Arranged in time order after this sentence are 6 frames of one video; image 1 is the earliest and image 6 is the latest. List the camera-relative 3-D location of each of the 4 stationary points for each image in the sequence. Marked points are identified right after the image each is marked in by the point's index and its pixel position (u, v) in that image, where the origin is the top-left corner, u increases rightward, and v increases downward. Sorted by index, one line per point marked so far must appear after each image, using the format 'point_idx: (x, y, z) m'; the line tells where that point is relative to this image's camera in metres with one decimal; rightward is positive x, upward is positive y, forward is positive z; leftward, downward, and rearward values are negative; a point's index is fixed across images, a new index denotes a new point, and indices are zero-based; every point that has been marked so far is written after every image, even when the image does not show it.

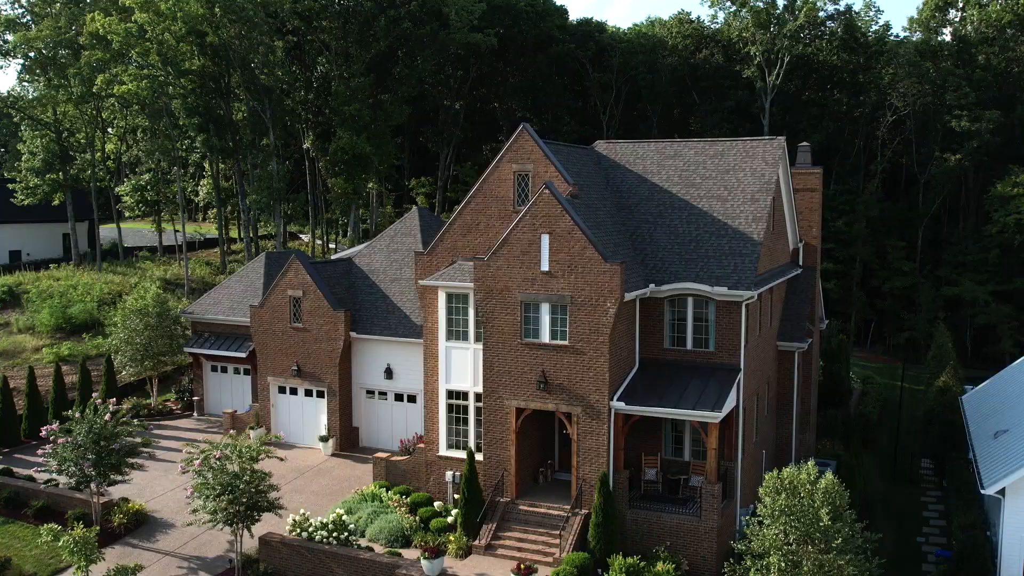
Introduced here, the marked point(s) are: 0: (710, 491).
0: (+4.0, -4.1, +19.7) m
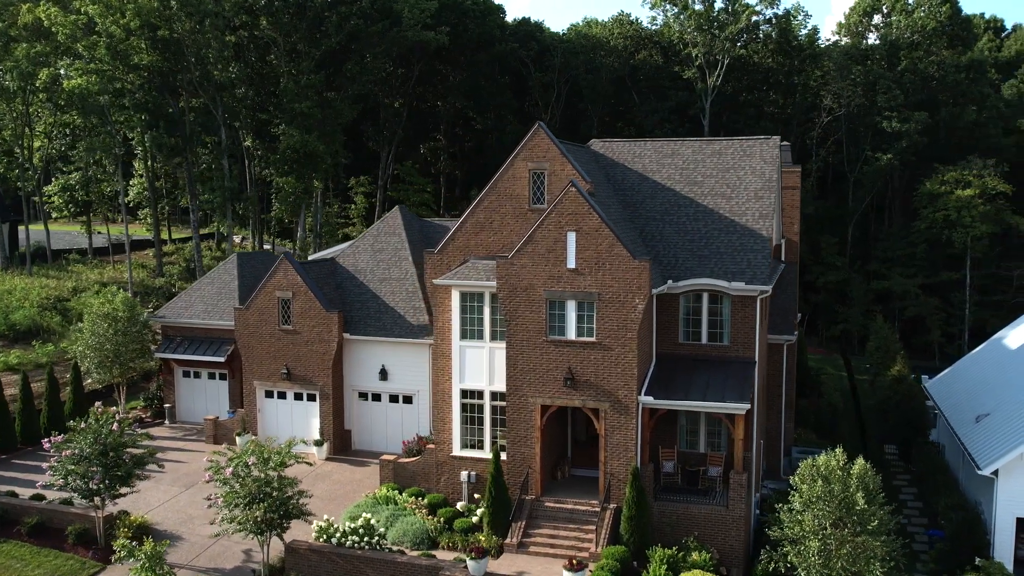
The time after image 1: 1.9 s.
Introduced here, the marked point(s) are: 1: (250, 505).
0: (+4.6, -4.0, +20.2) m
1: (-5.0, -4.2, +19.0) m
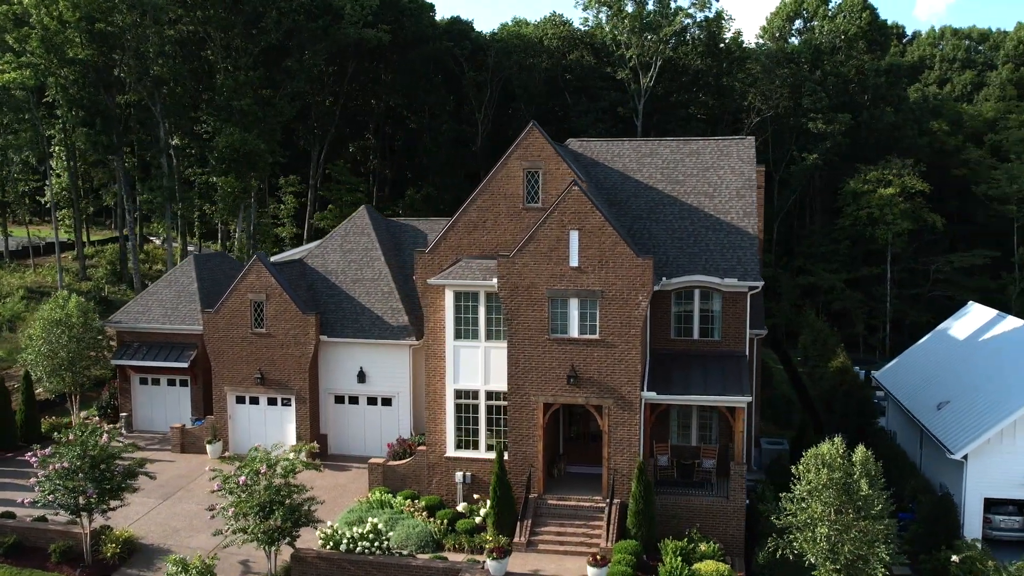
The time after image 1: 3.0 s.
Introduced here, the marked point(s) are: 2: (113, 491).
0: (+4.8, -3.9, +20.8) m
1: (-4.7, -4.3, +18.4) m
2: (-8.1, -4.1, +19.9) m
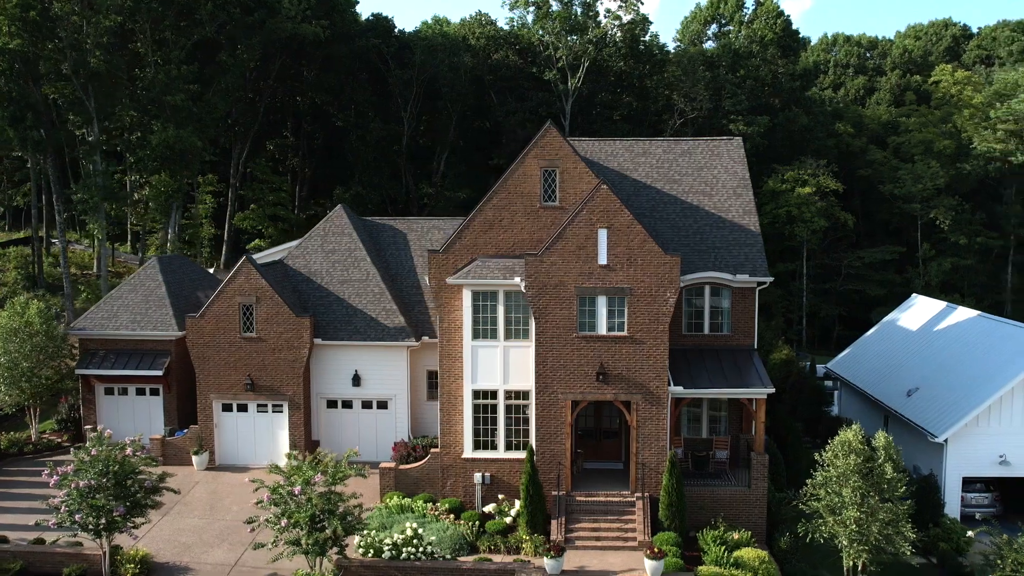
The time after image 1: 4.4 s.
0: (+5.4, -3.8, +21.5) m
1: (-3.6, -4.3, +17.8) m
2: (-7.1, -4.2, +18.8) m
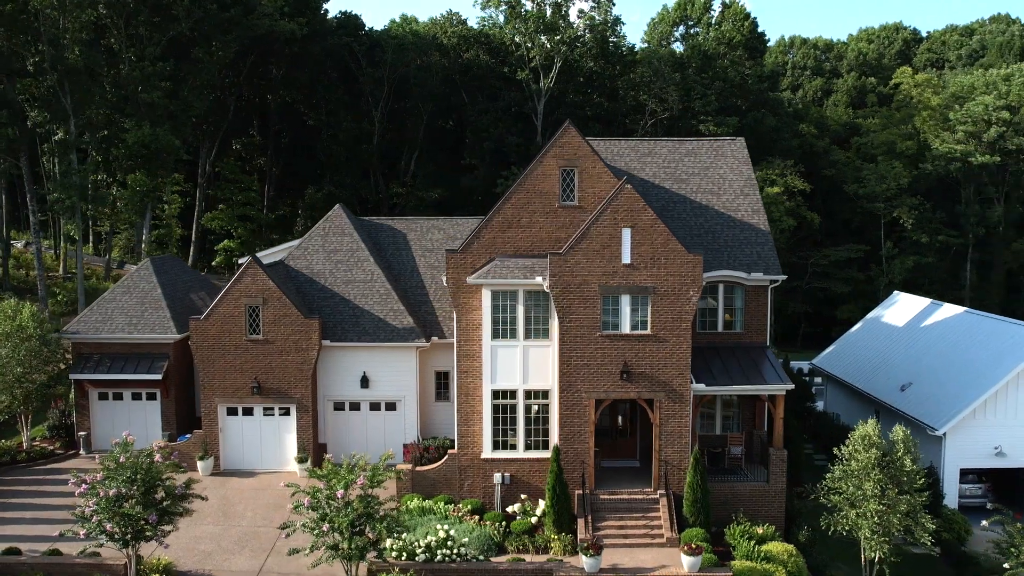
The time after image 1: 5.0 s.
0: (+5.9, -3.7, +21.8) m
1: (-2.8, -4.3, +17.6) m
2: (-6.4, -4.2, +18.3) m
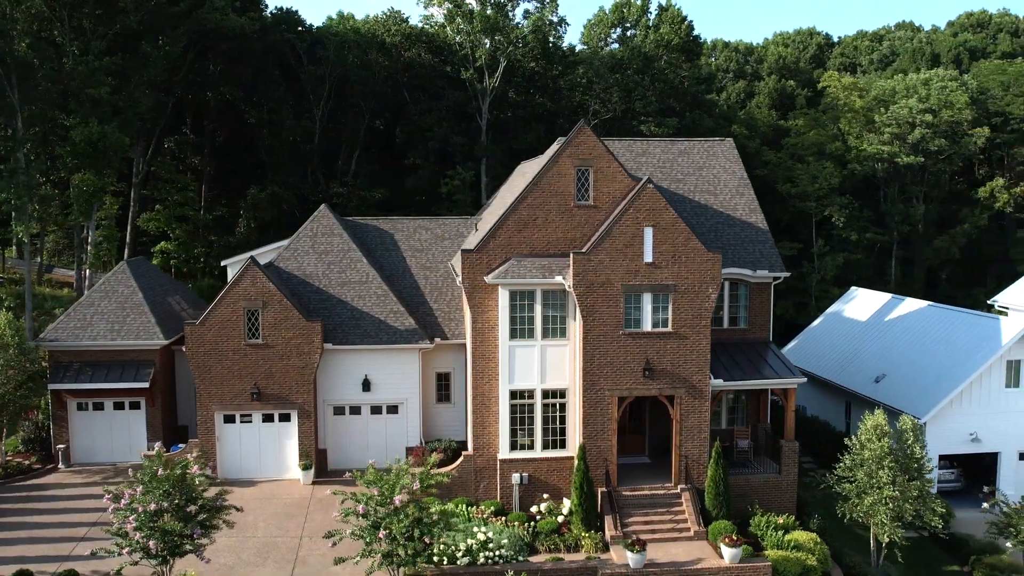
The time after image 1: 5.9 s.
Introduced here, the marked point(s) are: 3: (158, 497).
0: (+6.4, -3.6, +22.4) m
1: (-1.8, -4.3, +17.2) m
2: (-5.5, -4.3, +17.6) m
3: (-6.1, -3.6, +16.9) m
